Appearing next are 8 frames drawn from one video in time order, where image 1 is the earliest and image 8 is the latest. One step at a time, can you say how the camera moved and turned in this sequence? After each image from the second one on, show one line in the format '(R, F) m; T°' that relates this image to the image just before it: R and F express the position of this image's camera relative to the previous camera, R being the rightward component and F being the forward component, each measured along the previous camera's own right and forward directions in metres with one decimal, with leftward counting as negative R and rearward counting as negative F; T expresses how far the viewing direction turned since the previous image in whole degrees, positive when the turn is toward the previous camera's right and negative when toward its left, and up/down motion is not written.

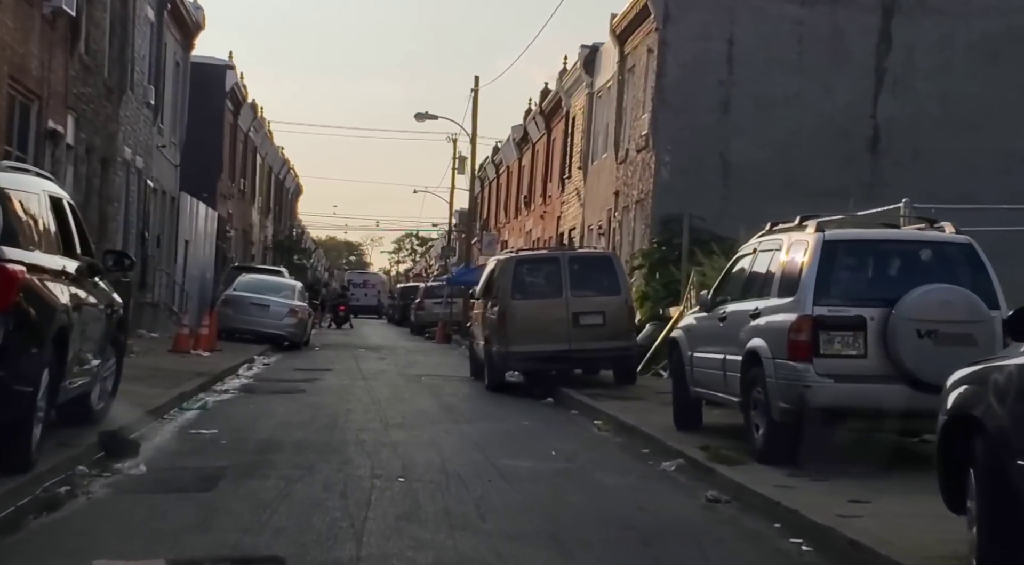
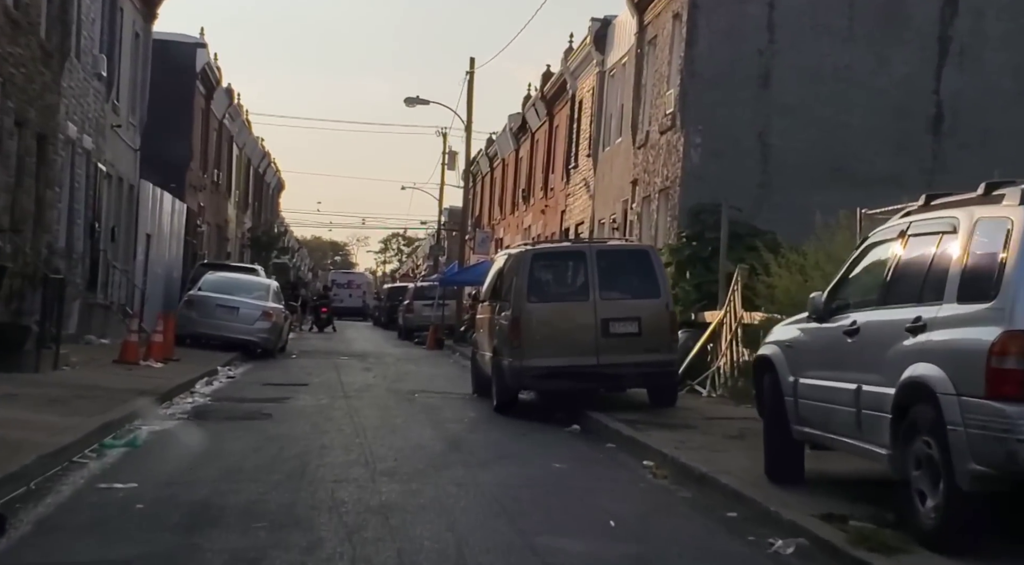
(-0.3, +3.3) m; +1°
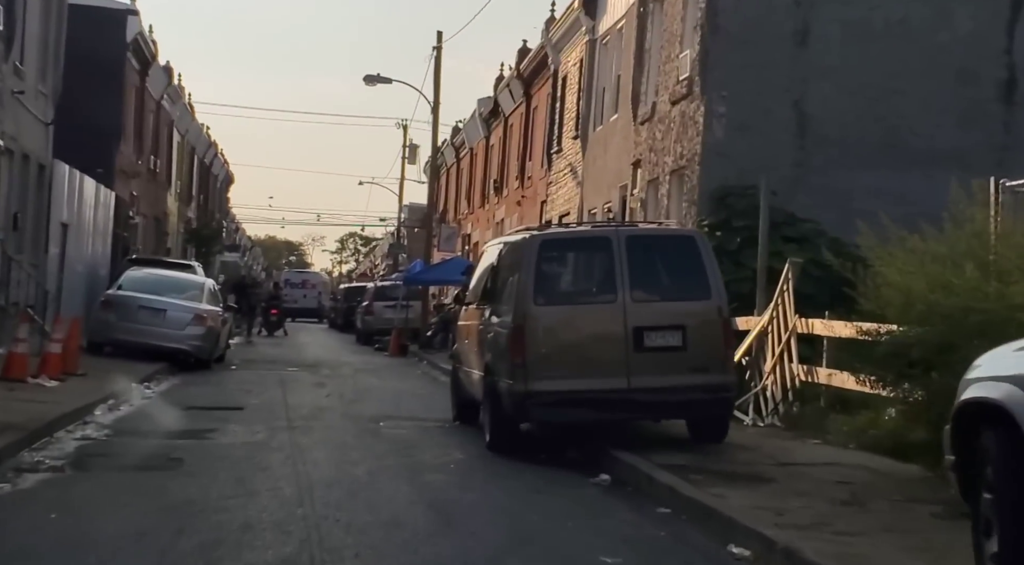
(-0.4, +3.8) m; +2°
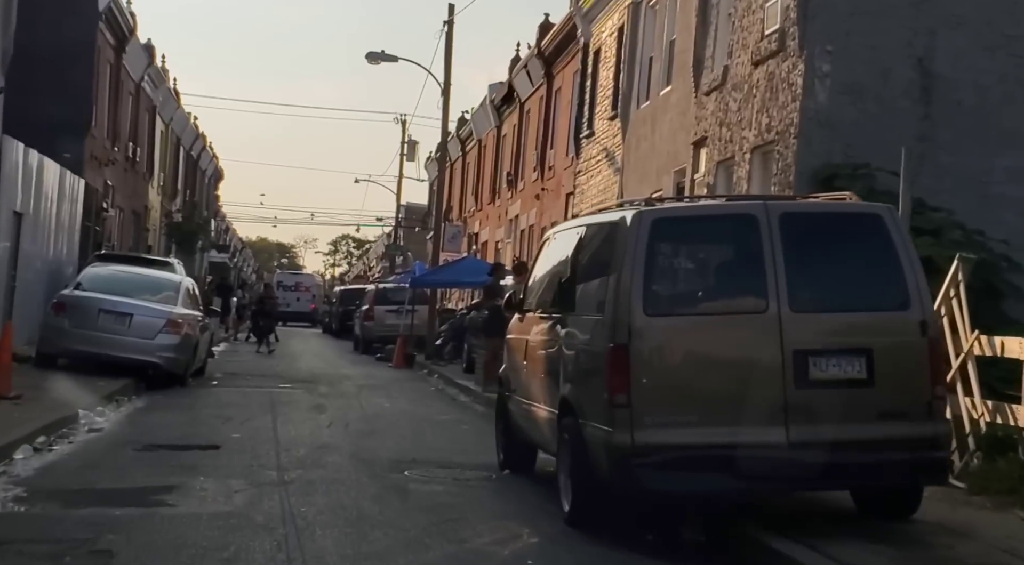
(-0.6, +3.6) m; 0°
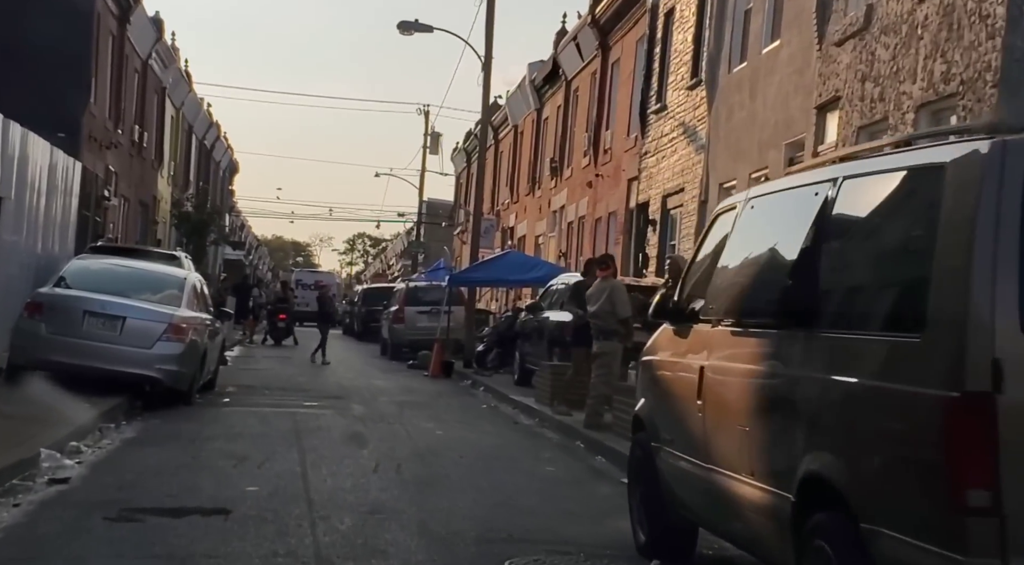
(-0.7, +3.5) m; -1°
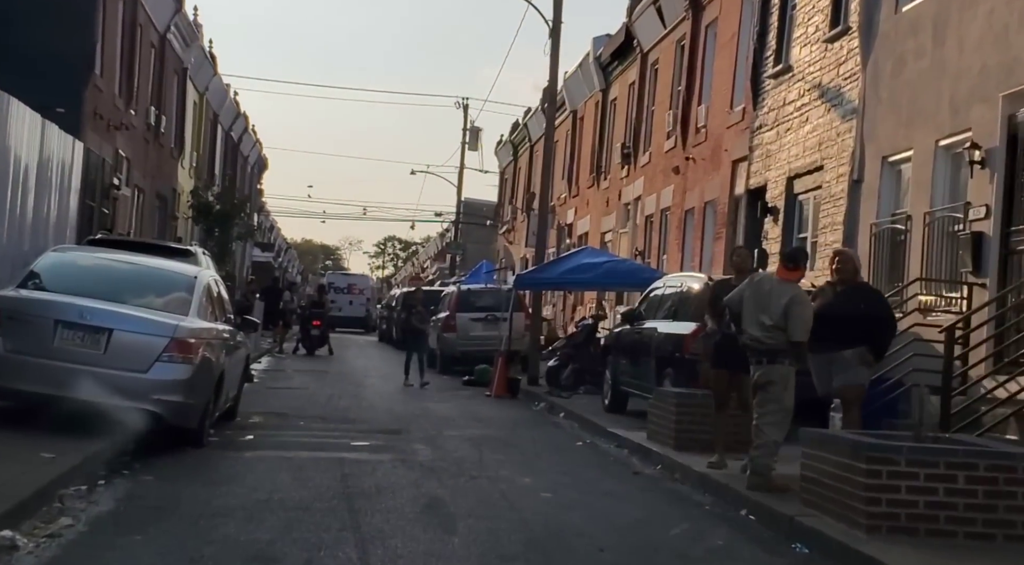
(-0.8, +4.1) m; -1°
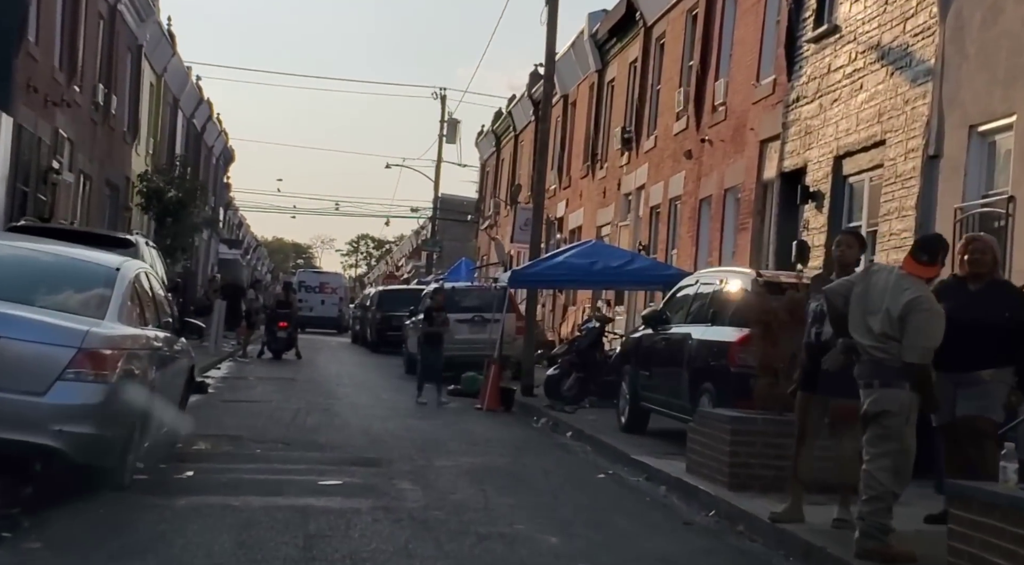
(-0.3, +2.8) m; +1°
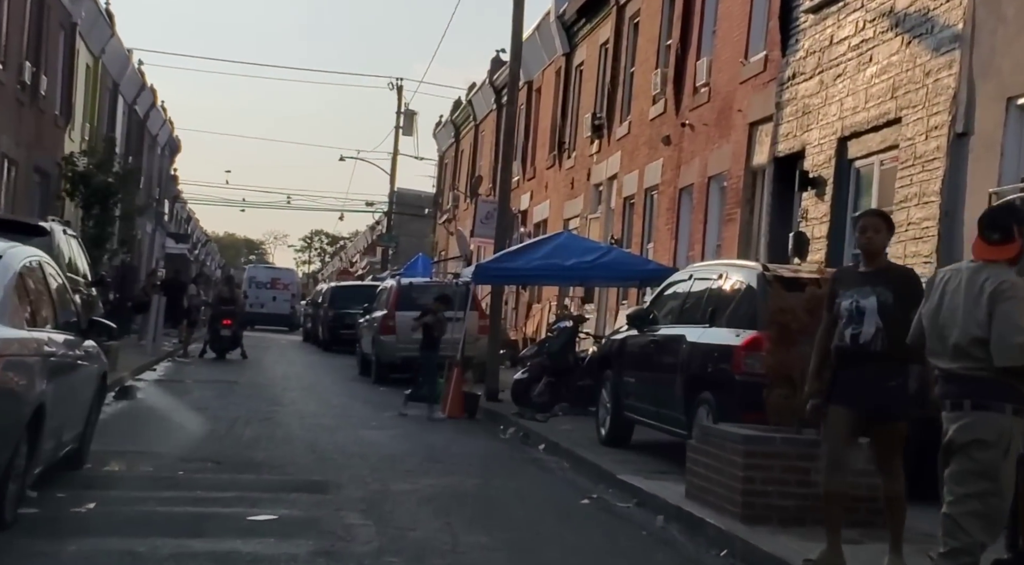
(-0.1, +1.7) m; +2°
